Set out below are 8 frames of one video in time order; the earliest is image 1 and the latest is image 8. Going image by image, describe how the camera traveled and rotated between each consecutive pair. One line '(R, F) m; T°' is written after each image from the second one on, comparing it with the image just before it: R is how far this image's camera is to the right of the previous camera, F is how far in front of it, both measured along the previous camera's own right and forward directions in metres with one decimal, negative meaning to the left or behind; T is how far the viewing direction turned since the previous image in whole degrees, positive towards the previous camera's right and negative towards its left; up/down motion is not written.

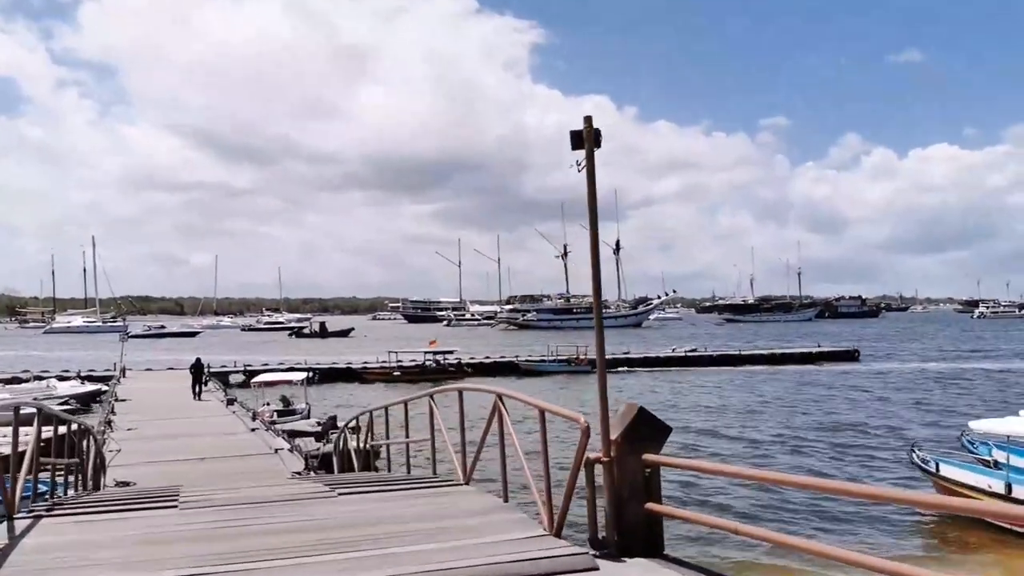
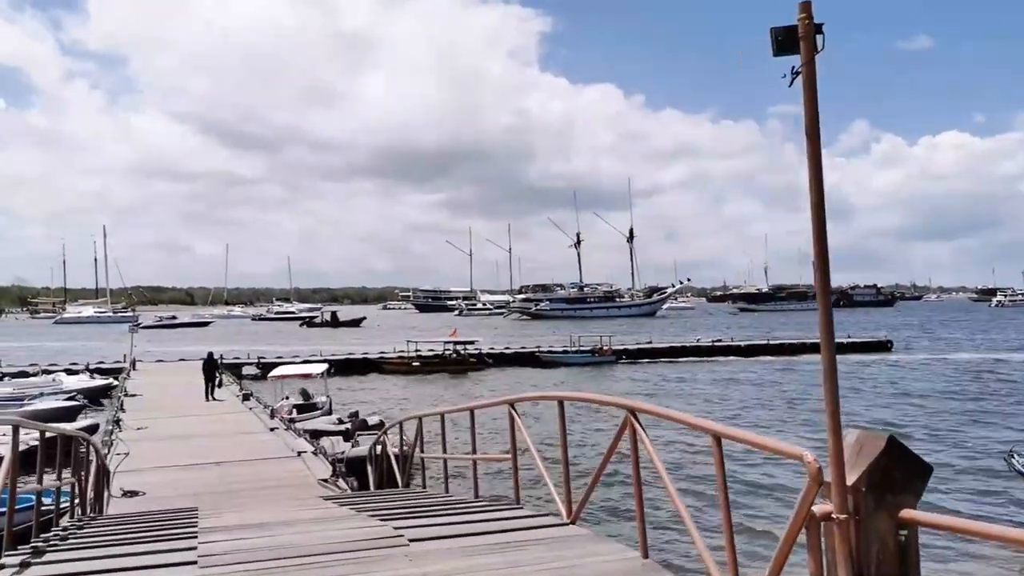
(-0.5, +1.3) m; -1°
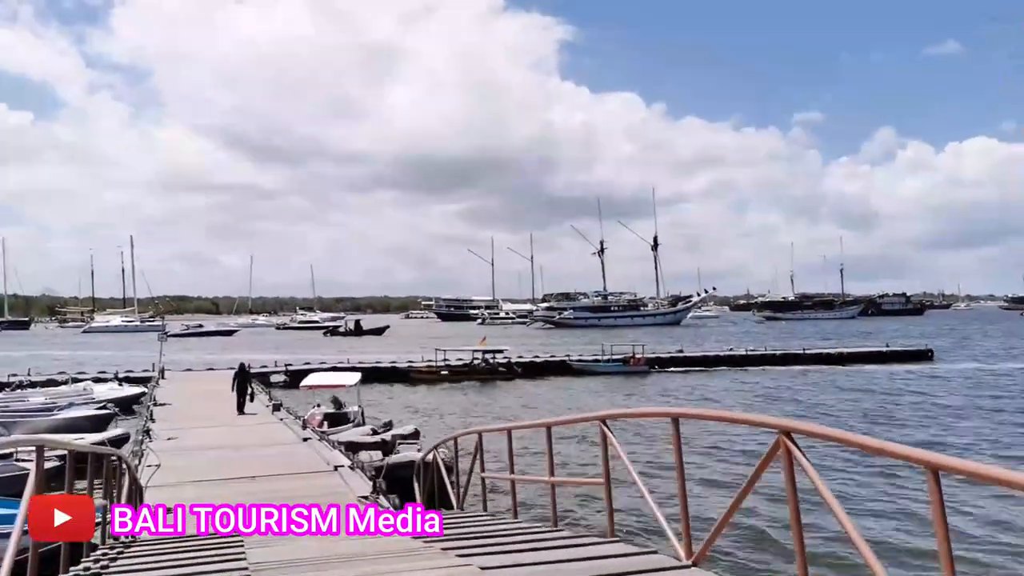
(-0.4, +0.6) m; -1°
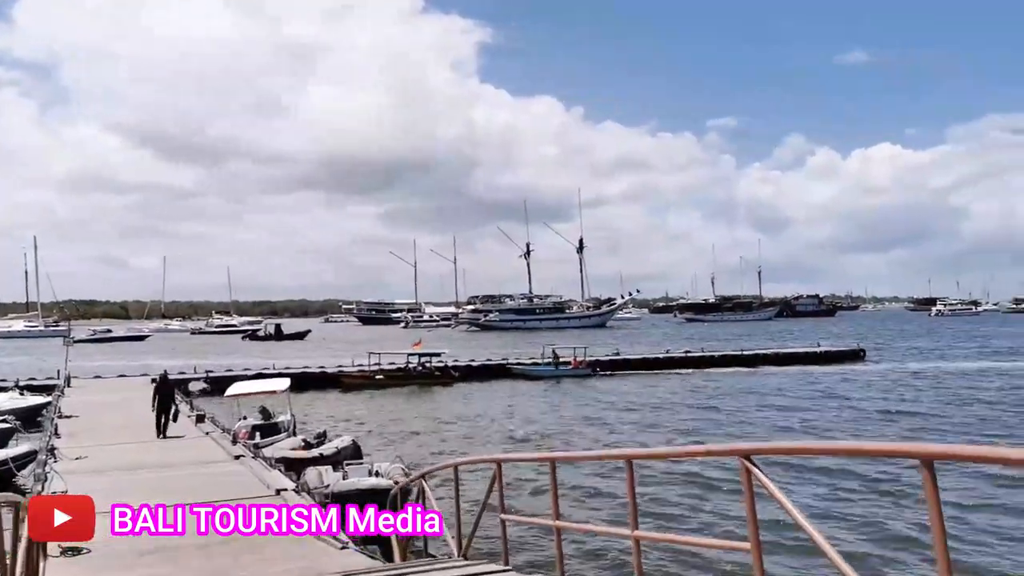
(-0.6, +1.4) m; +5°
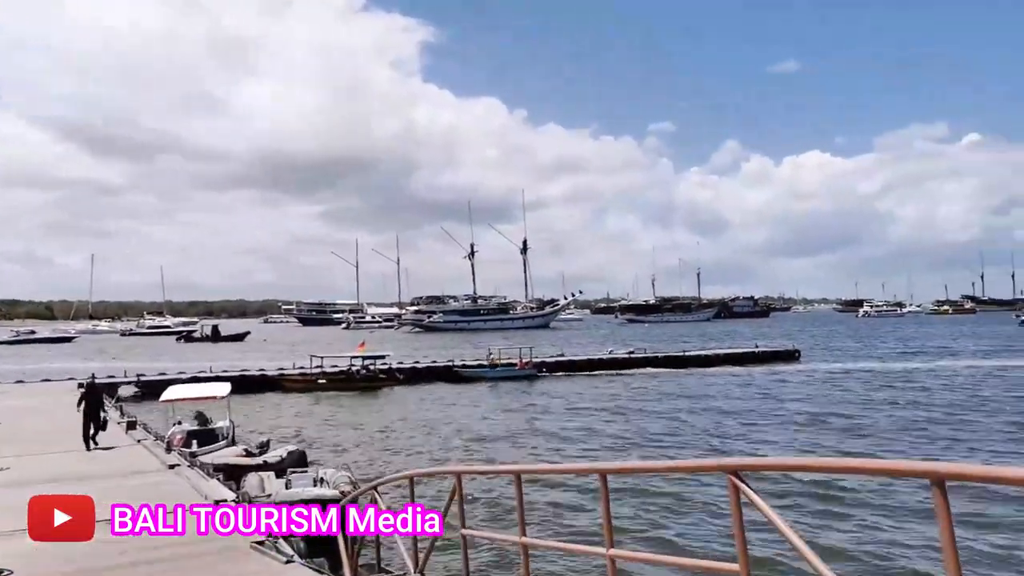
(-0.1, +0.3) m; +4°
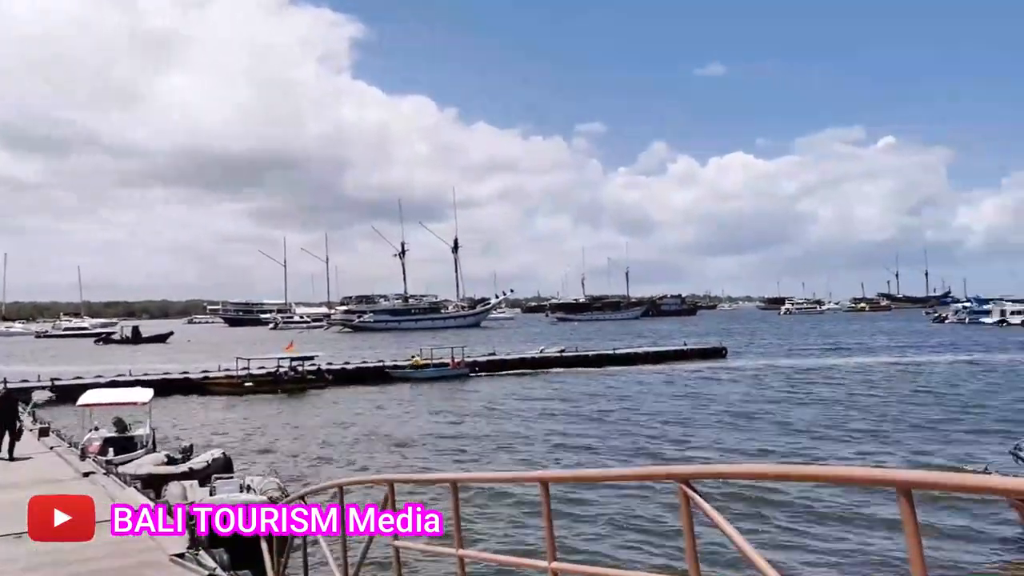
(0.0, +0.1) m; +5°
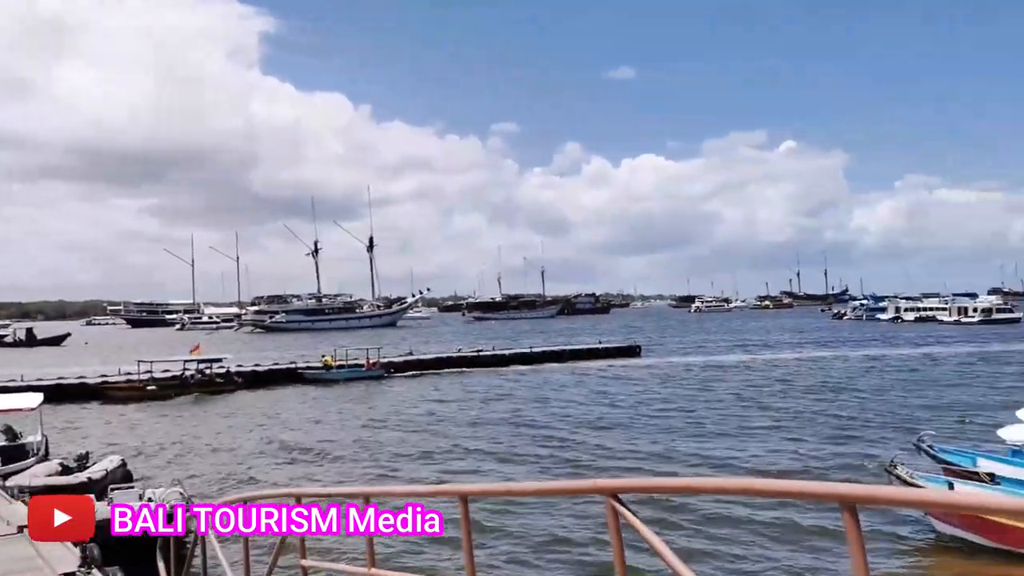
(0.0, +0.3) m; +6°
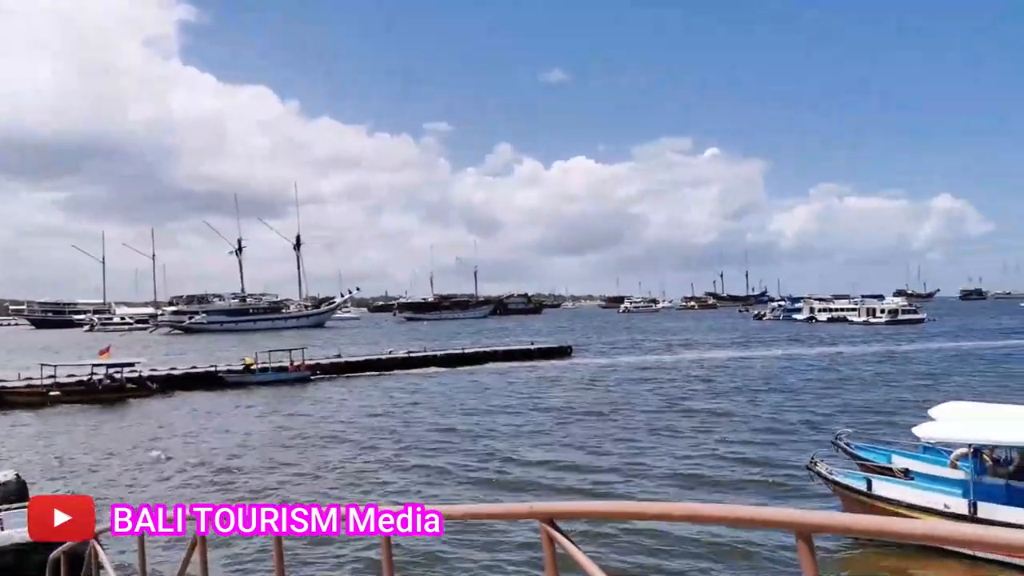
(0.0, +0.5) m; +5°
